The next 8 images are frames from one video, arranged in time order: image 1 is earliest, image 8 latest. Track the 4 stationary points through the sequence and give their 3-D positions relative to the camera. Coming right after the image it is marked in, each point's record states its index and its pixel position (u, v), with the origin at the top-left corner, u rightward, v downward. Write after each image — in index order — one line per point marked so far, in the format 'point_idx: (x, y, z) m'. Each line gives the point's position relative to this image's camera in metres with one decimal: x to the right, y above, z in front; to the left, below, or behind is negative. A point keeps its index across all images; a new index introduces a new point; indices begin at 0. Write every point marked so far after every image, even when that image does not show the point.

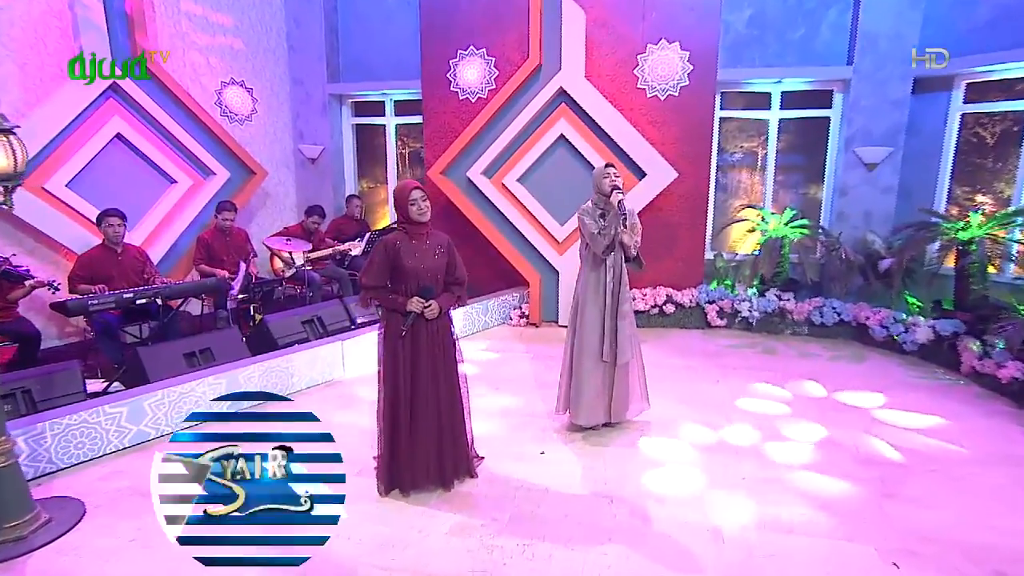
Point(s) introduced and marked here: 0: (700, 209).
0: (+1.3, +0.6, +5.8) m
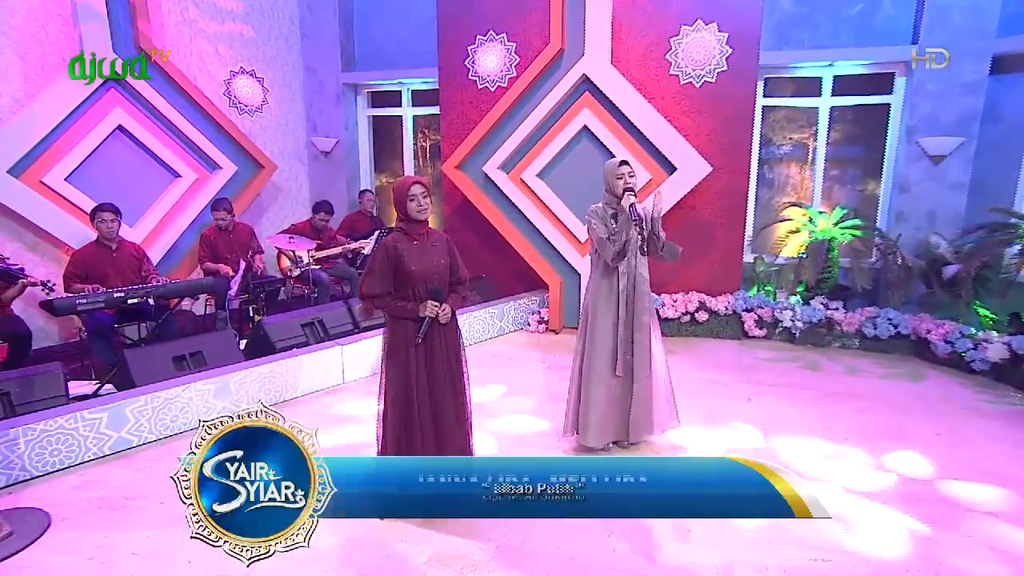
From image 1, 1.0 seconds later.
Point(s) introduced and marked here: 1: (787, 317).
0: (+1.4, +0.5, +5.3) m
1: (+1.7, -0.2, +5.2) m
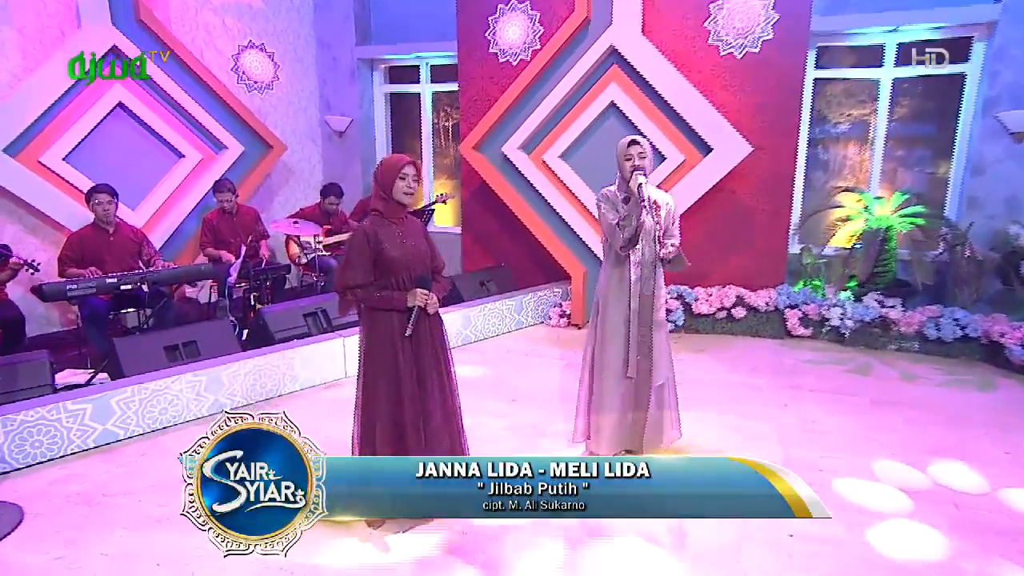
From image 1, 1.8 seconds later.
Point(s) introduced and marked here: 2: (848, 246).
0: (+1.6, +0.6, +4.7) m
1: (+1.8, -0.2, +4.6) m
2: (+2.0, +0.3, +4.8) m
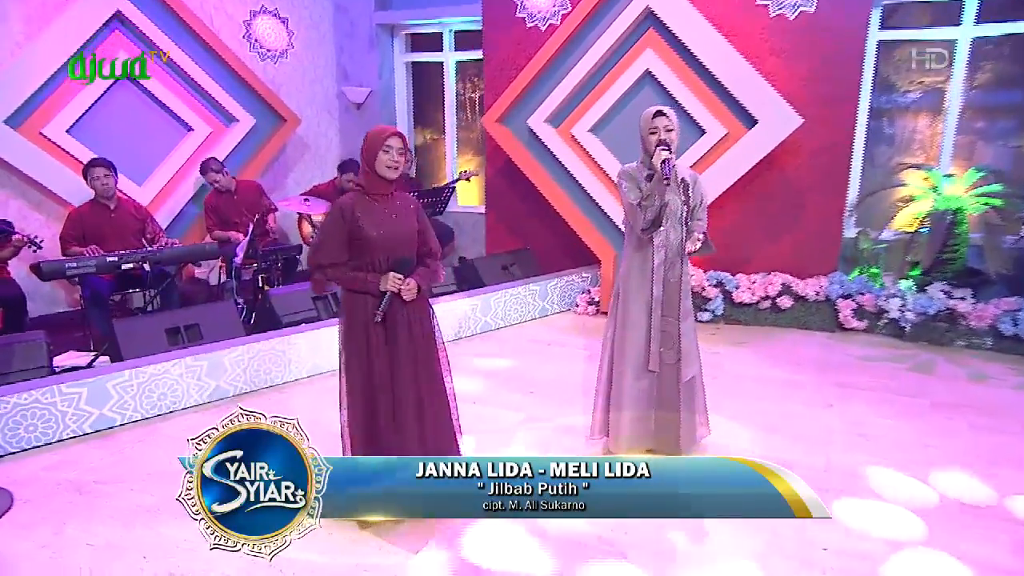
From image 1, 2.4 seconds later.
0: (+1.7, +0.6, +4.2) m
1: (+1.9, -0.1, +4.1) m
2: (+2.1, +0.3, +4.3) m
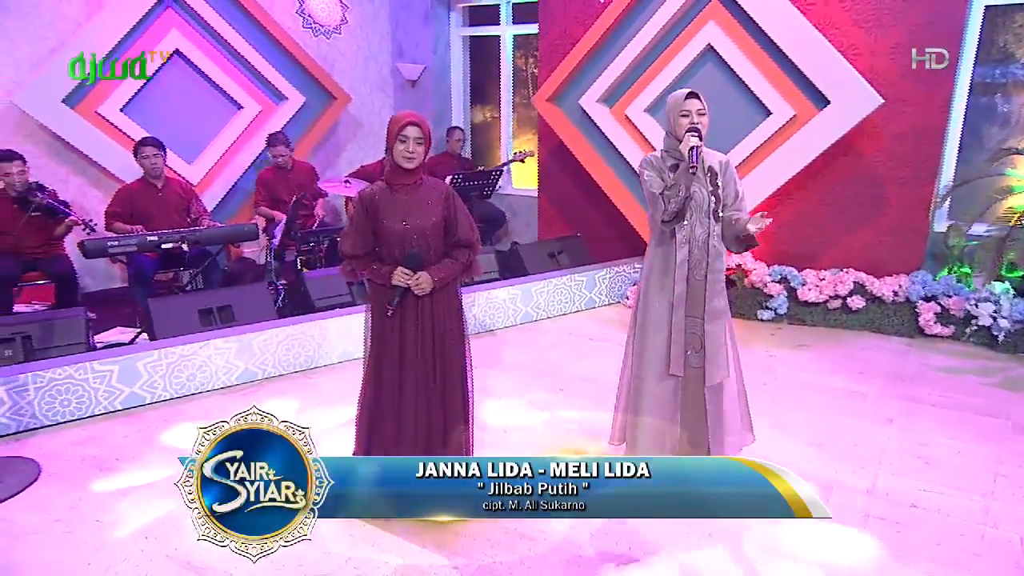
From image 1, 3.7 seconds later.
0: (+1.9, +0.6, +3.7) m
1: (+2.1, -0.1, +3.6) m
2: (+2.3, +0.3, +3.8) m
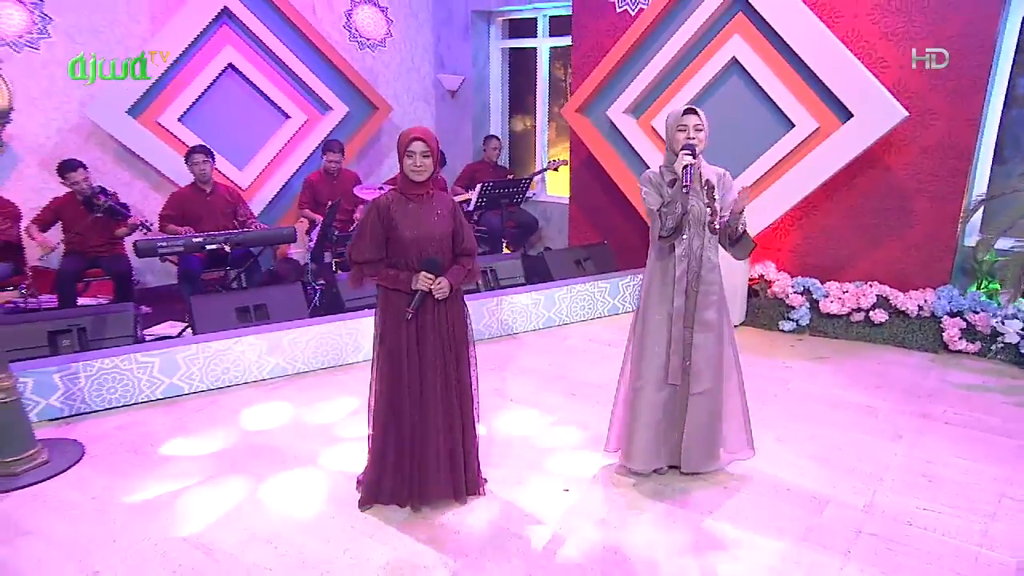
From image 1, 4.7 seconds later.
0: (+2.0, +0.6, +3.7) m
1: (+2.2, -0.2, +3.5) m
2: (+2.4, +0.2, +3.6) m
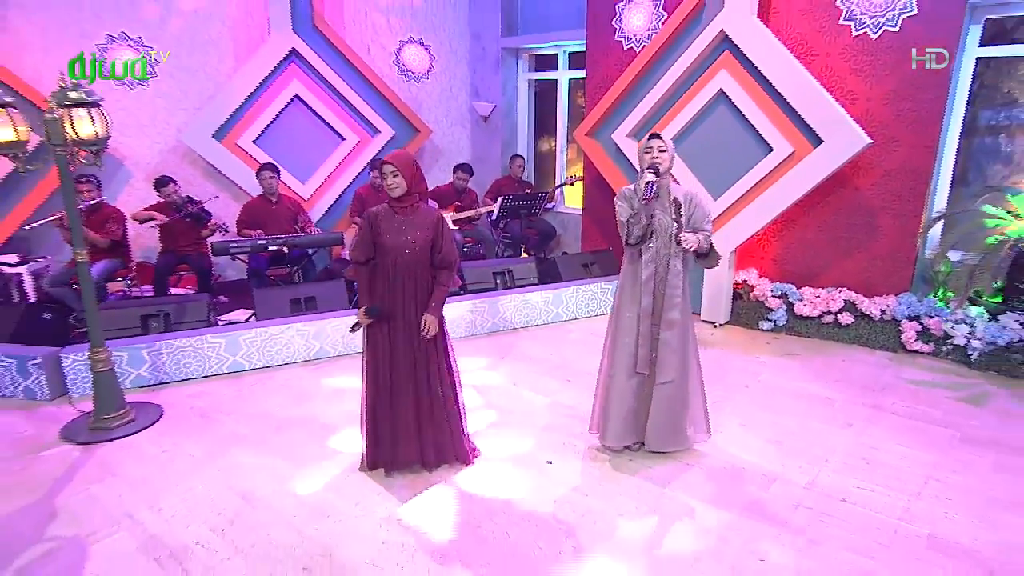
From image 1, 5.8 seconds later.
0: (+2.0, +0.5, +4.1) m
1: (+2.1, -0.2, +3.9) m
2: (+2.4, +0.2, +4.0) m
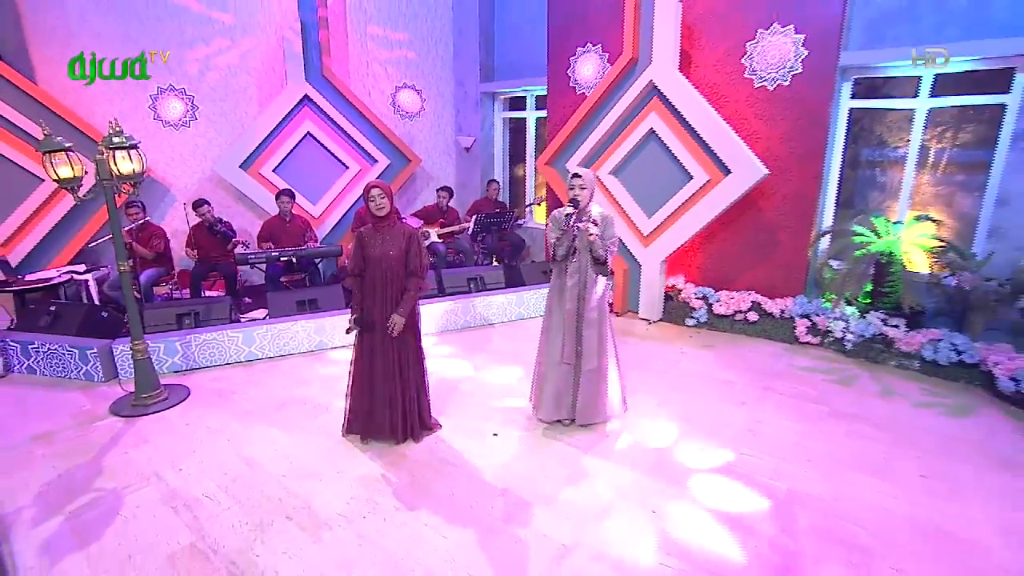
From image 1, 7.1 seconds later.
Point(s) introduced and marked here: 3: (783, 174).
0: (+1.7, +0.5, +4.9) m
1: (+1.9, -0.2, +4.7) m
2: (+2.2, +0.2, +4.8) m
3: (+1.7, +0.7, +4.9) m
